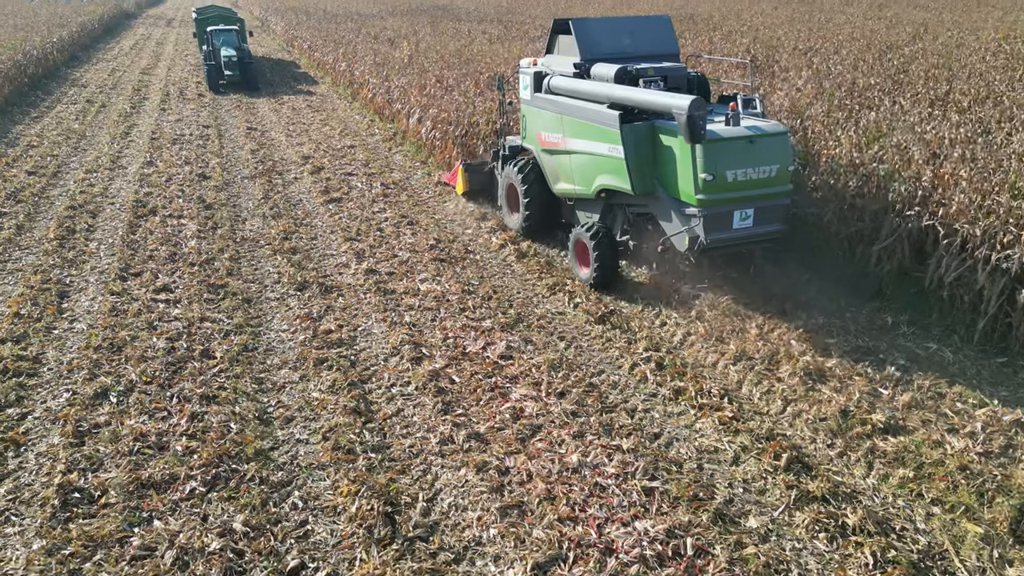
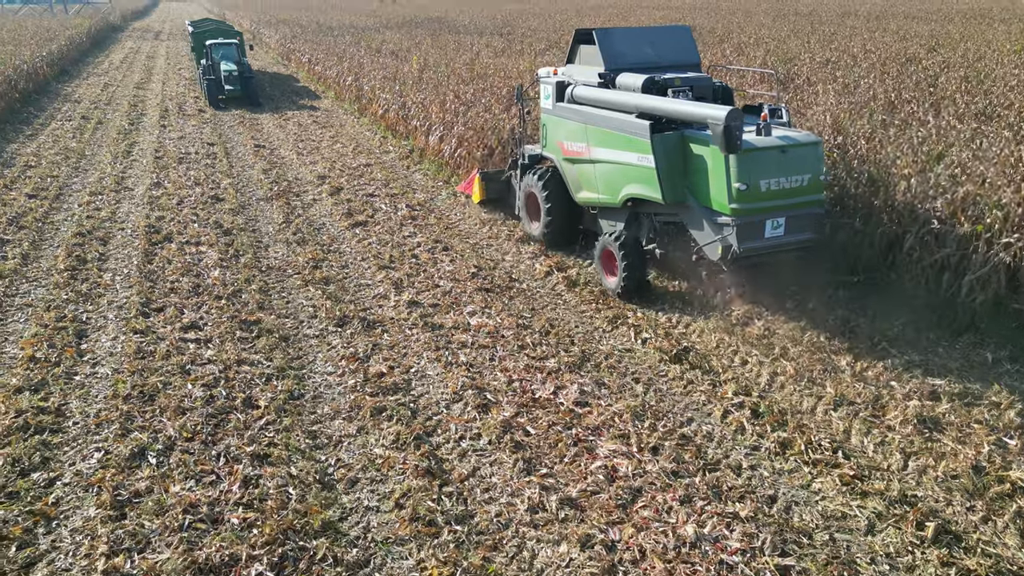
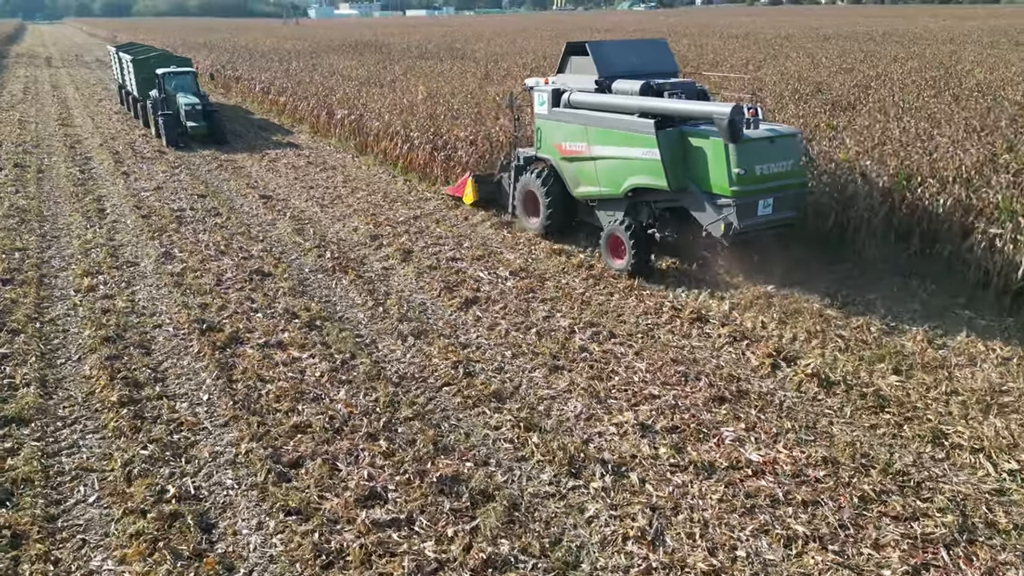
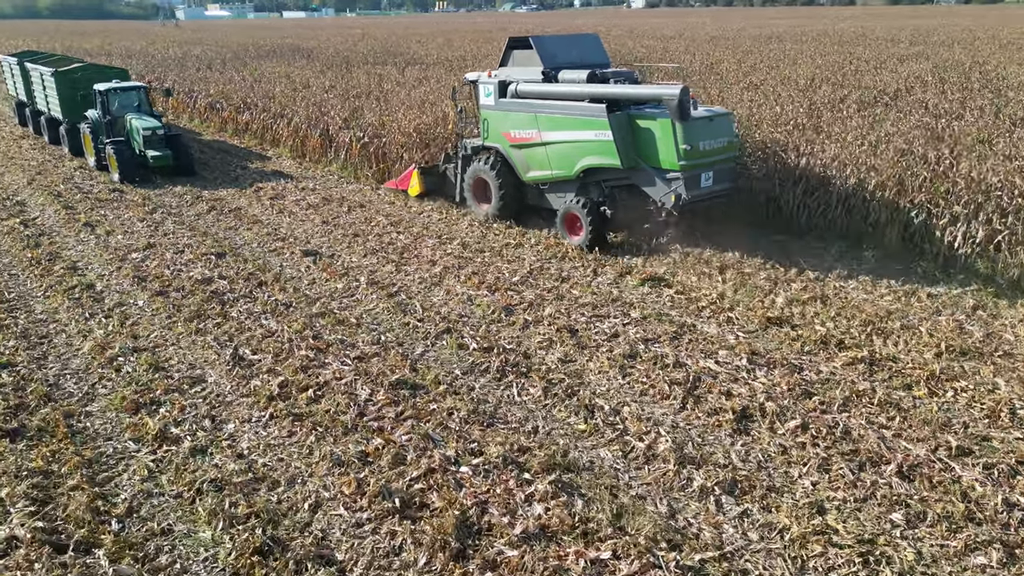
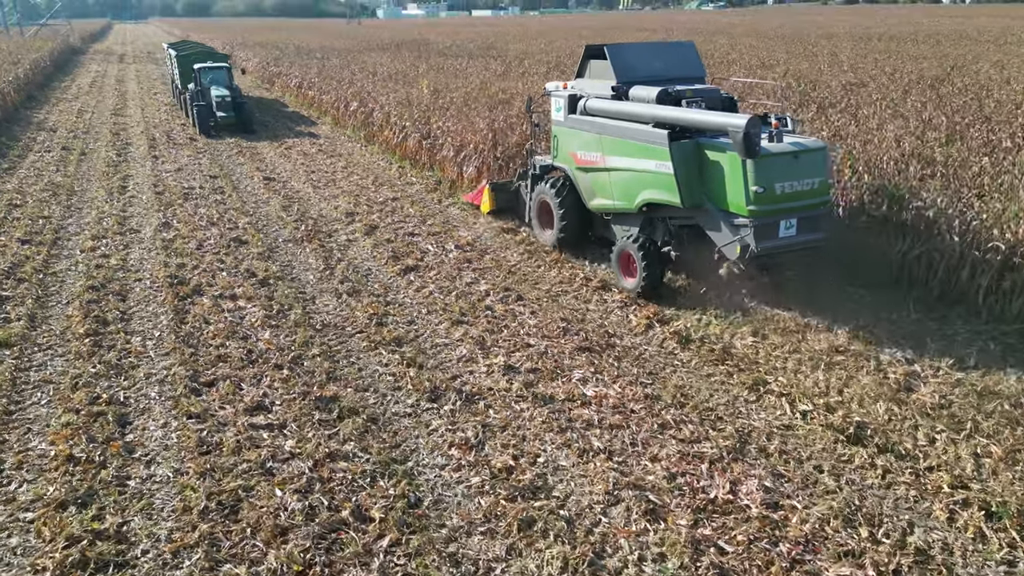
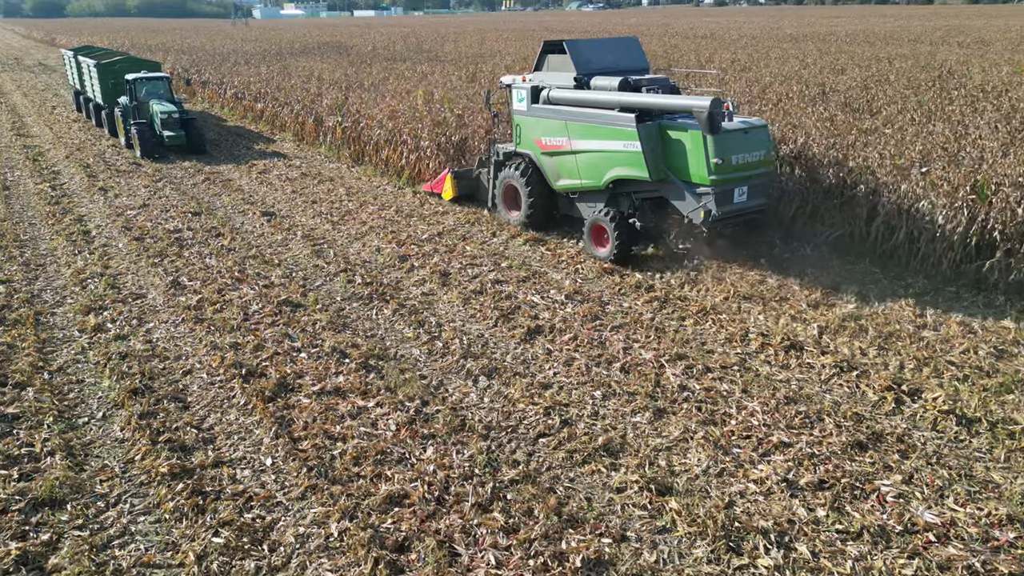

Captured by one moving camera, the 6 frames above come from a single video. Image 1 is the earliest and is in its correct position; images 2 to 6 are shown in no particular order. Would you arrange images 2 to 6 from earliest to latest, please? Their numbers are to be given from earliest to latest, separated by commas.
2, 5, 3, 6, 4
